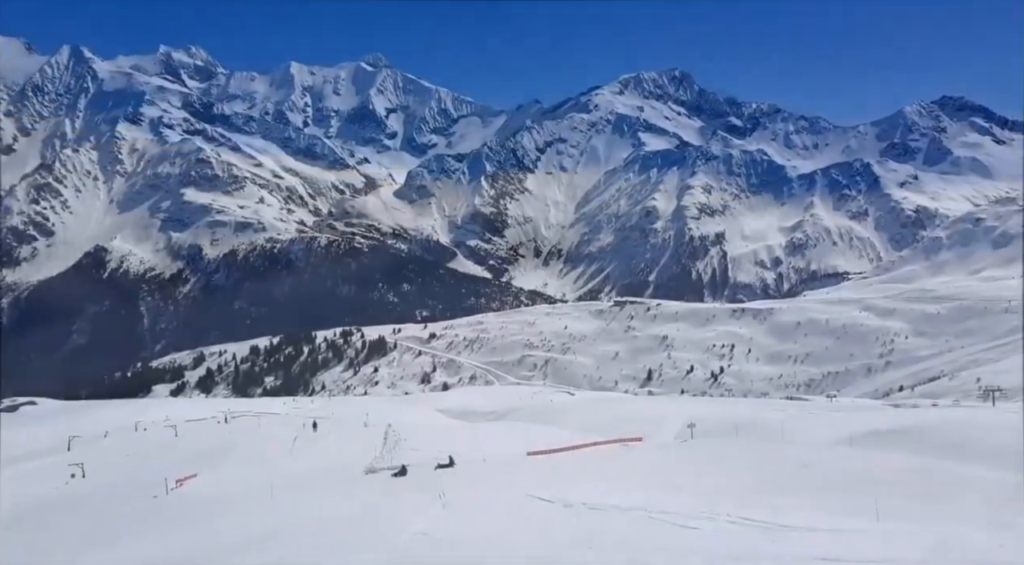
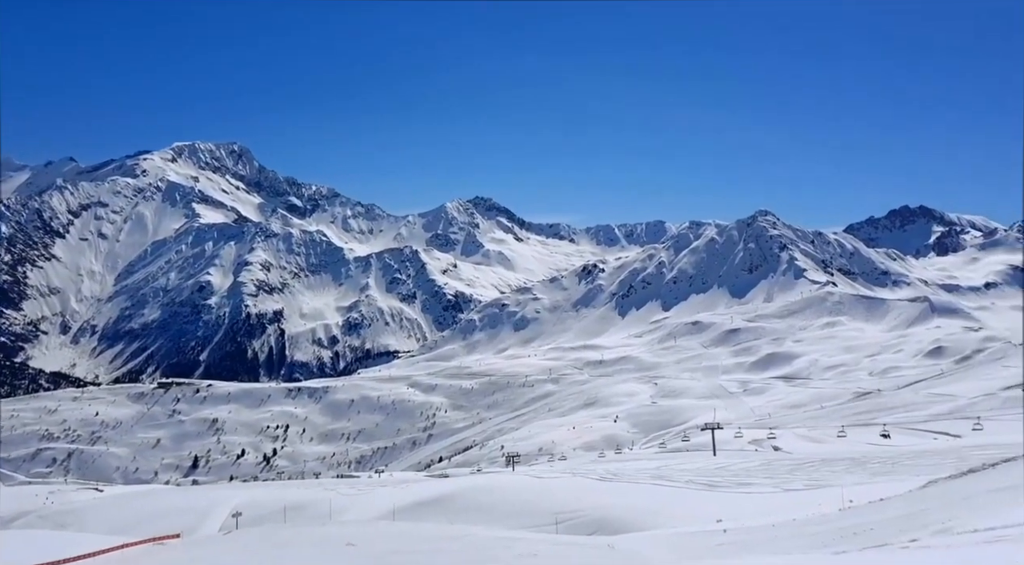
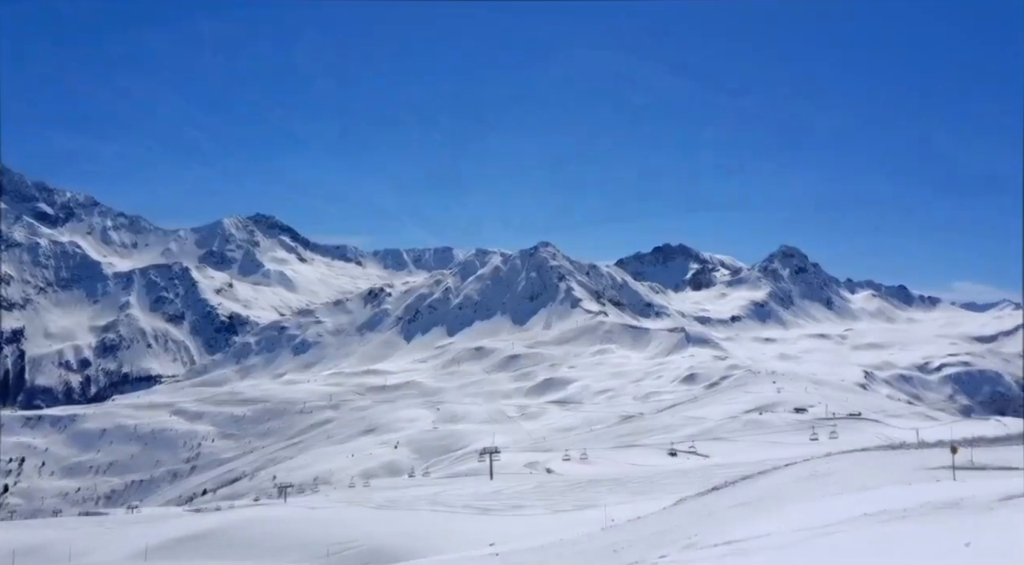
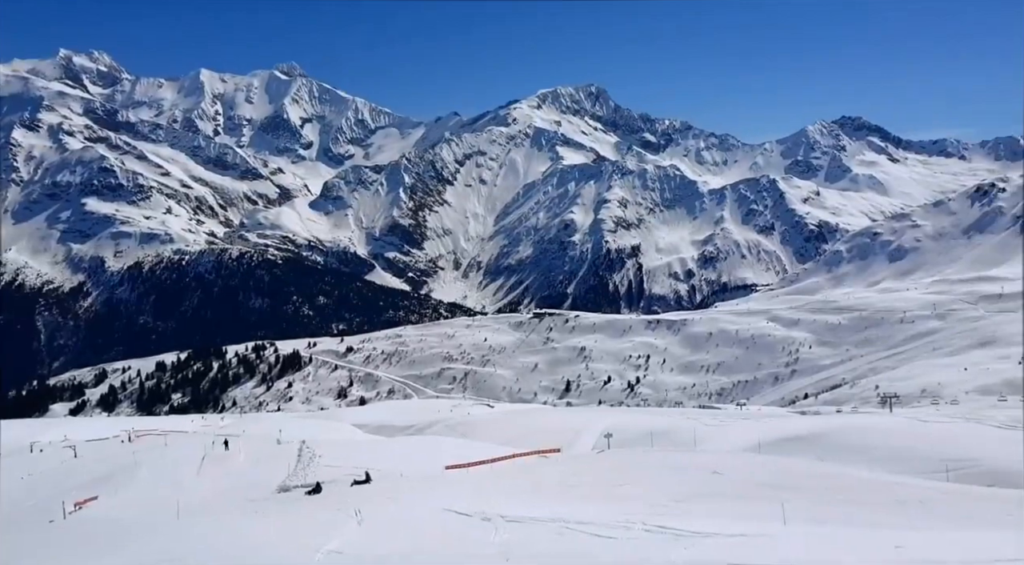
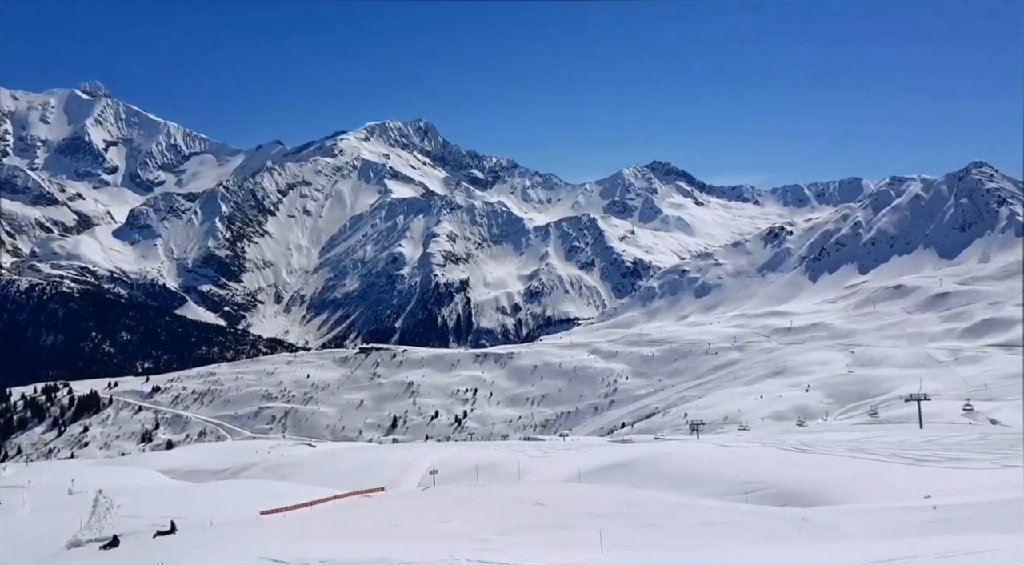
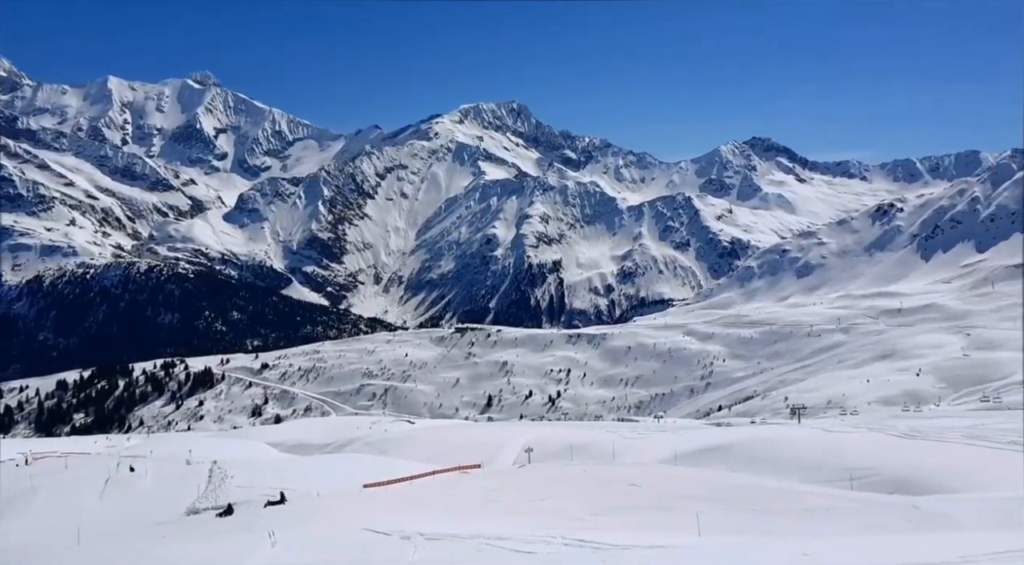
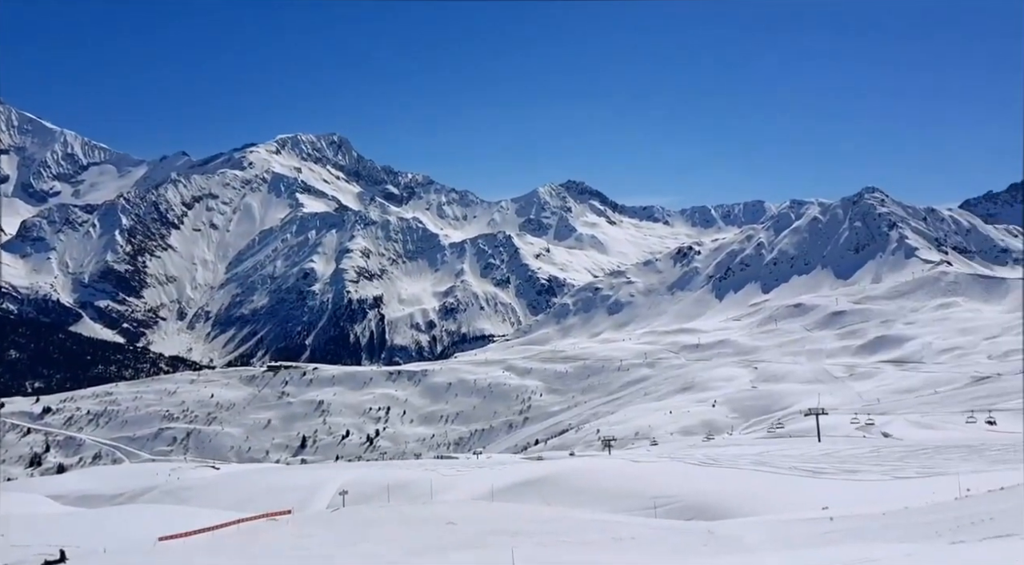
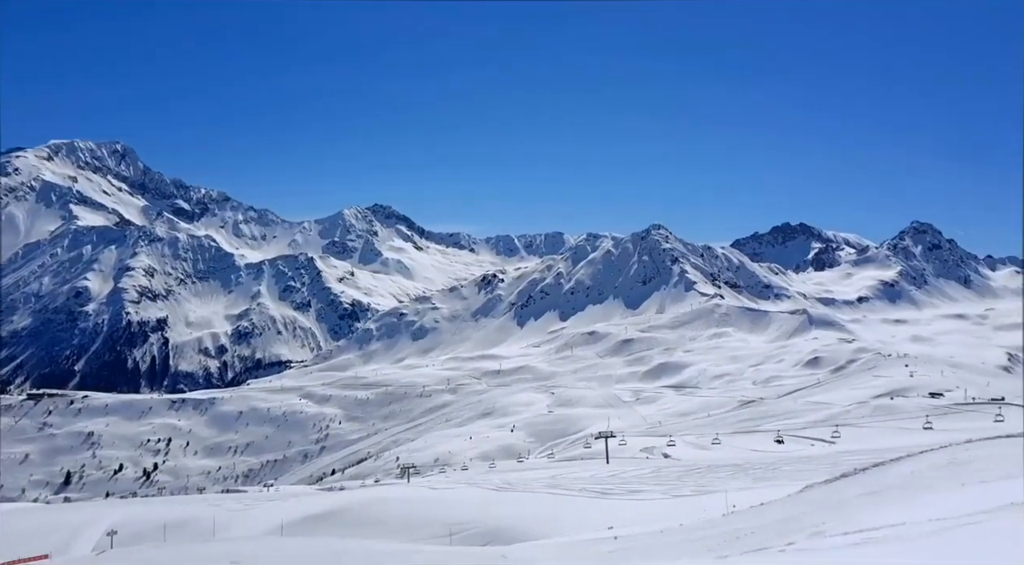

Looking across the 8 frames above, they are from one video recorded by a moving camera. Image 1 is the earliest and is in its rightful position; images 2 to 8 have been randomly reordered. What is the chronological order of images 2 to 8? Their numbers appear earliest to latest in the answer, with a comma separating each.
4, 6, 5, 7, 2, 8, 3
